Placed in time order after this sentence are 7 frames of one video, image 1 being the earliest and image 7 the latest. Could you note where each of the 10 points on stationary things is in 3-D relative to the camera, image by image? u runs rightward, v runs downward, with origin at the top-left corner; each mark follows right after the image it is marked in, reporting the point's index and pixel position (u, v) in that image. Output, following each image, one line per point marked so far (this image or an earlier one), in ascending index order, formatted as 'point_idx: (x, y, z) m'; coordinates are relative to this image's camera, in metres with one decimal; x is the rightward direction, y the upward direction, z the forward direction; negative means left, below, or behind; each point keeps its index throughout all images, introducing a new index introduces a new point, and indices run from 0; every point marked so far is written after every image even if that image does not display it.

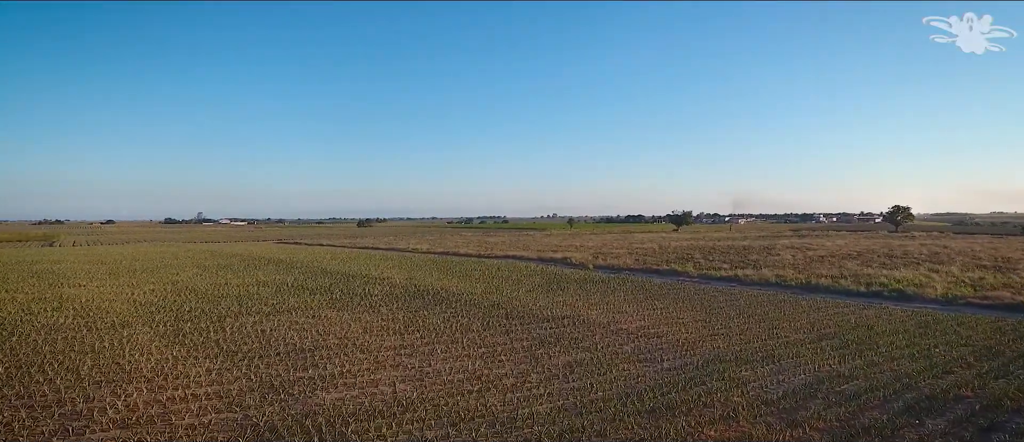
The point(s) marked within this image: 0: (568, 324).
0: (+1.7, -3.1, +16.5) m
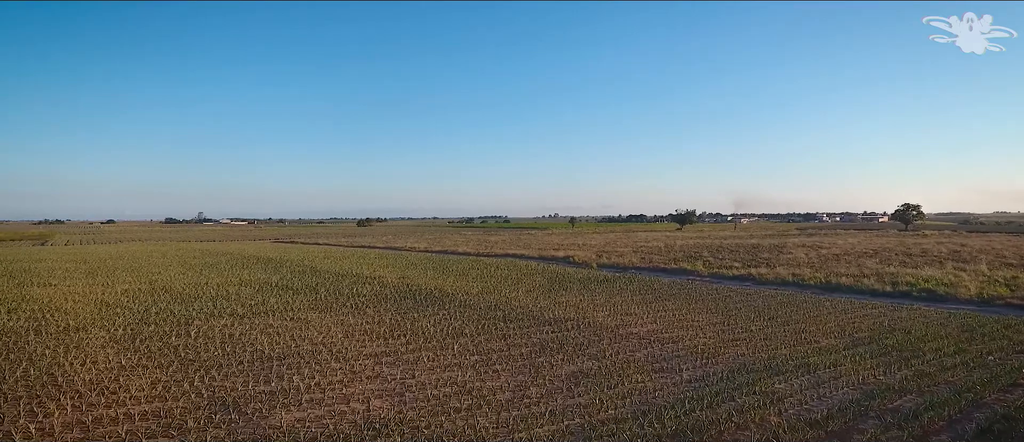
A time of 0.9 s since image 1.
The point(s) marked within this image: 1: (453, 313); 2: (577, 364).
0: (+1.6, -2.9, +14.8) m
1: (-1.8, -2.9, +17.1) m
2: (+1.4, -3.0, +11.6) m
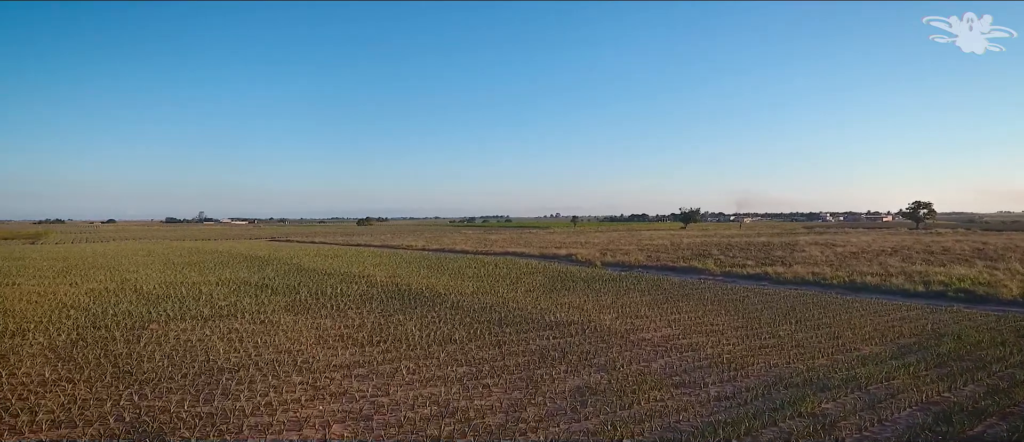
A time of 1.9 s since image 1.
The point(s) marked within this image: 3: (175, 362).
0: (+1.5, -2.7, +13.1) m
1: (-1.9, -2.6, +15.3) m
2: (+1.3, -2.8, +9.8) m
3: (-6.3, -2.6, +10.4) m
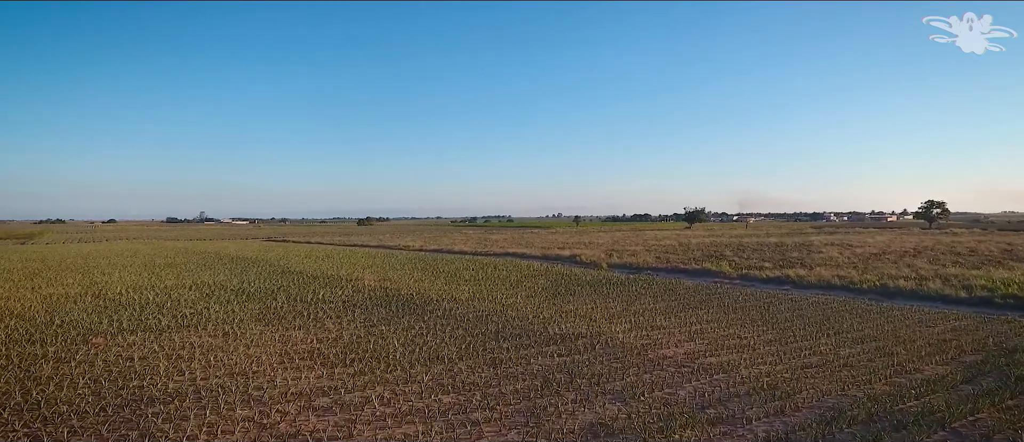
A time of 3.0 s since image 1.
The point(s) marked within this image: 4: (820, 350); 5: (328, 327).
0: (+1.5, -2.6, +11.2) m
1: (-1.9, -2.6, +13.5) m
2: (+1.2, -2.7, +8.0) m
3: (-6.4, -2.6, +8.6) m
4: (+6.5, -2.7, +11.6) m
5: (-4.6, -2.6, +13.7) m
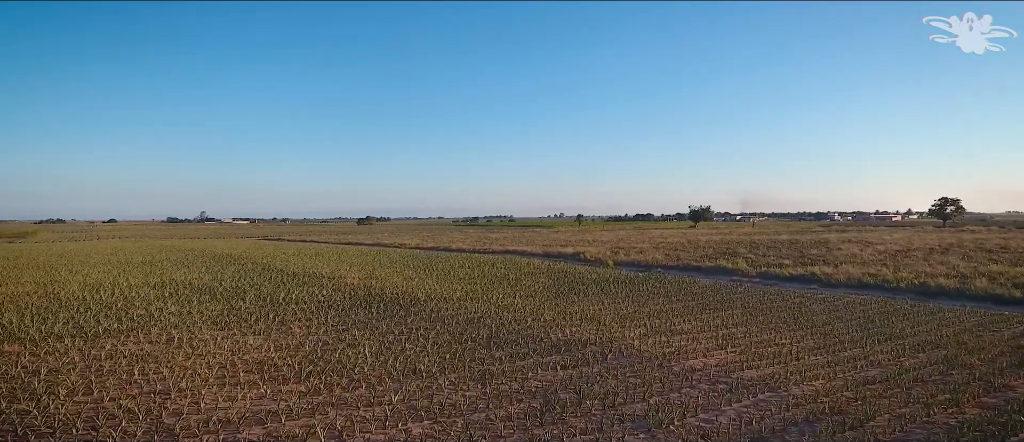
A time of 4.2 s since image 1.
0: (+1.4, -2.3, +9.3) m
1: (-2.0, -2.3, +11.6) m
2: (+1.1, -2.5, +6.0) m
3: (-6.5, -2.3, +6.6) m
4: (+6.4, -2.4, +9.6) m
5: (-4.7, -2.4, +11.7) m
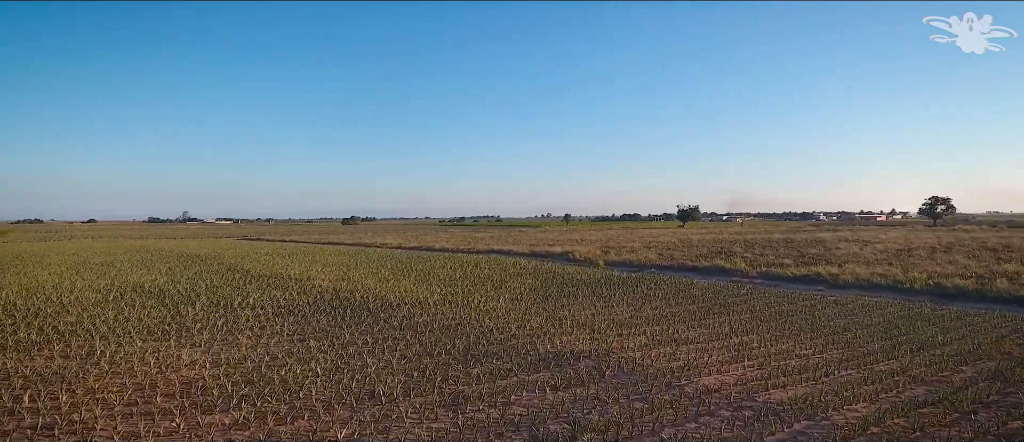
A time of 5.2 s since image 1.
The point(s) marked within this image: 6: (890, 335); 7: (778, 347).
0: (+1.1, -2.2, +7.8) m
1: (-2.4, -2.2, +10.0) m
2: (+0.9, -2.3, +4.5) m
3: (-6.7, -2.2, +4.9) m
4: (+6.1, -2.3, +8.2) m
5: (-5.0, -2.2, +10.1) m
6: (+7.6, -2.3, +11.0) m
7: (+4.9, -2.3, +10.0) m
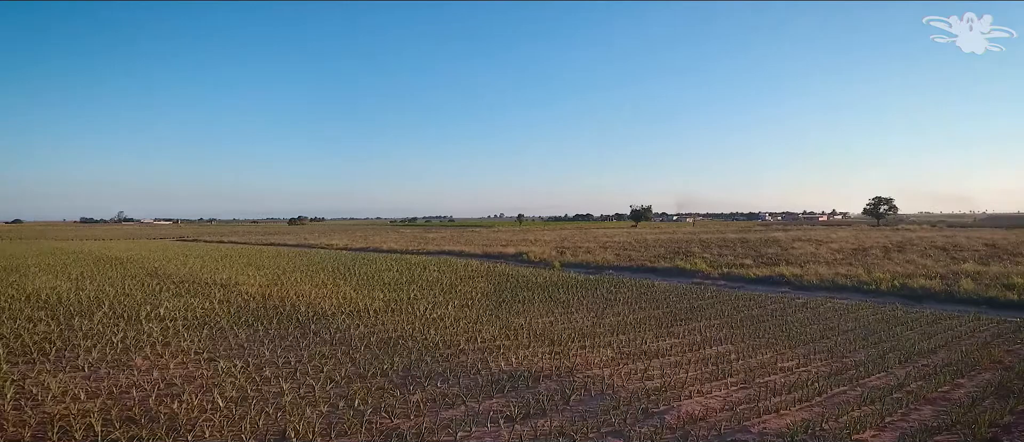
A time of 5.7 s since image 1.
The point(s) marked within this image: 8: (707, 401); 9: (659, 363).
0: (+0.5, -2.2, +6.5) m
1: (-3.1, -2.2, +8.4) m
2: (+0.5, -2.3, +3.2) m
3: (-7.1, -2.1, +3.0) m
4: (+5.4, -2.3, +7.3) m
5: (-5.8, -2.2, +8.3) m
6: (+6.7, -2.2, +10.2) m
7: (+4.0, -2.3, +9.0) m
8: (+2.4, -2.2, +6.8) m
9: (+2.3, -2.2, +8.5) m
